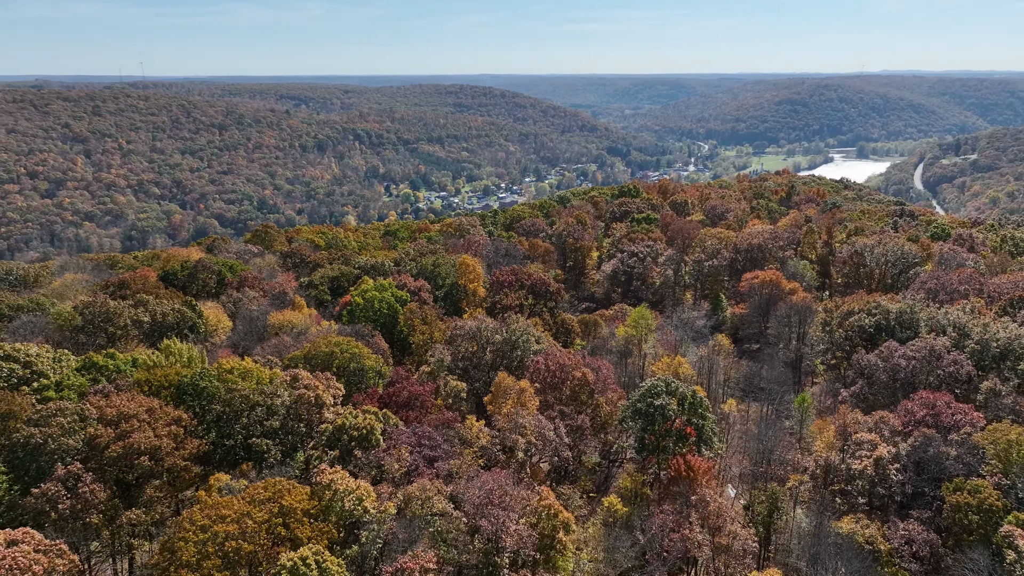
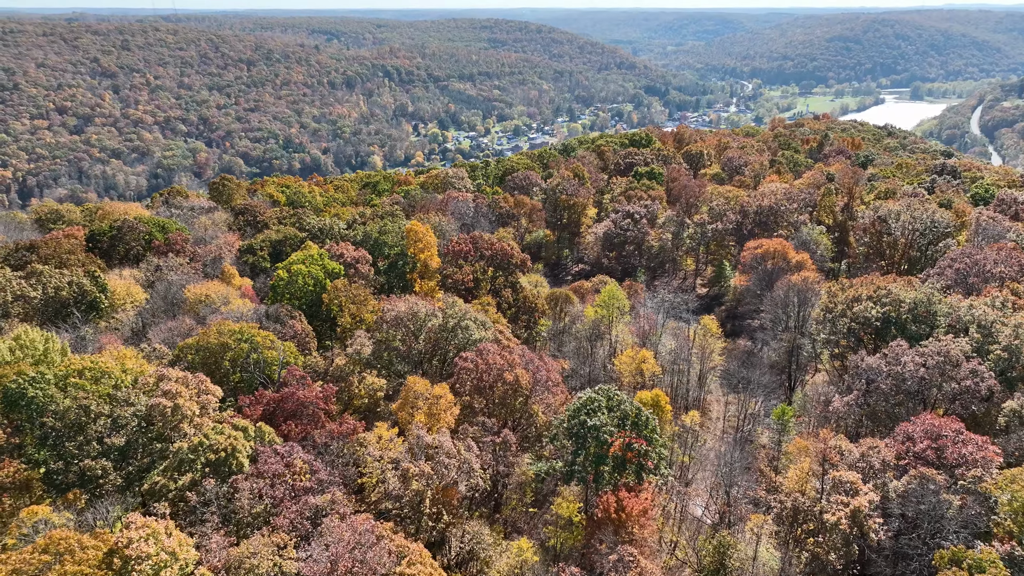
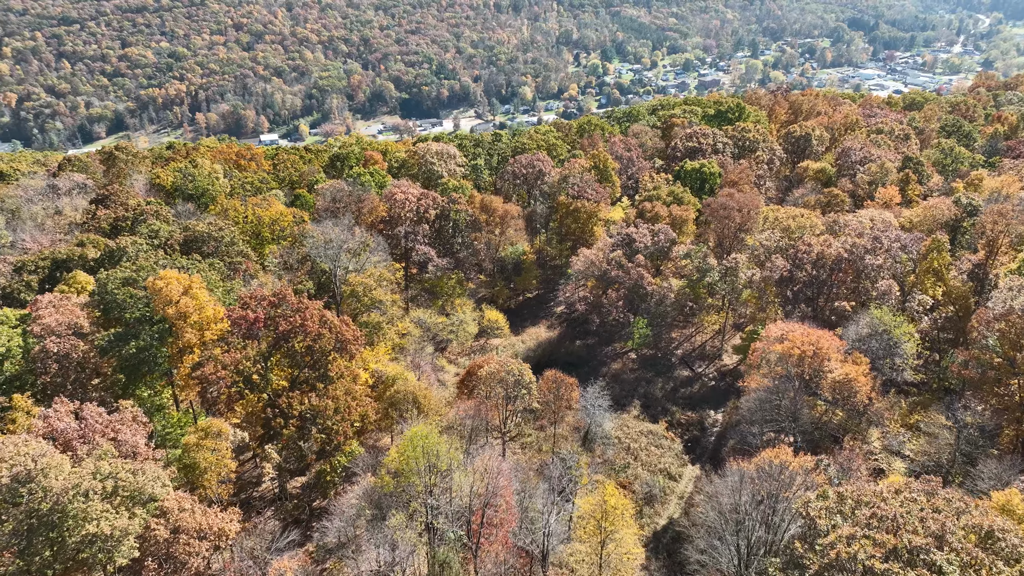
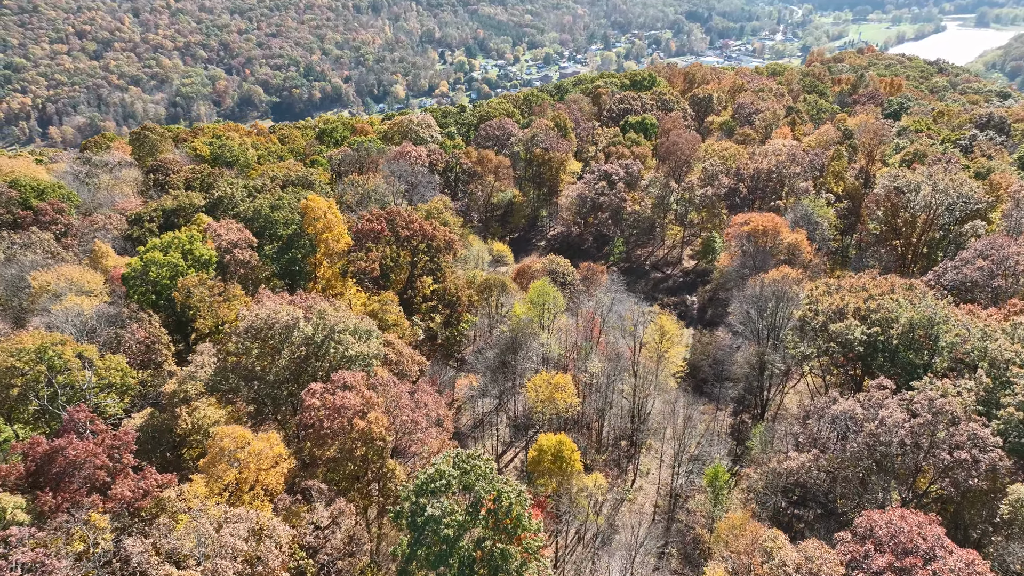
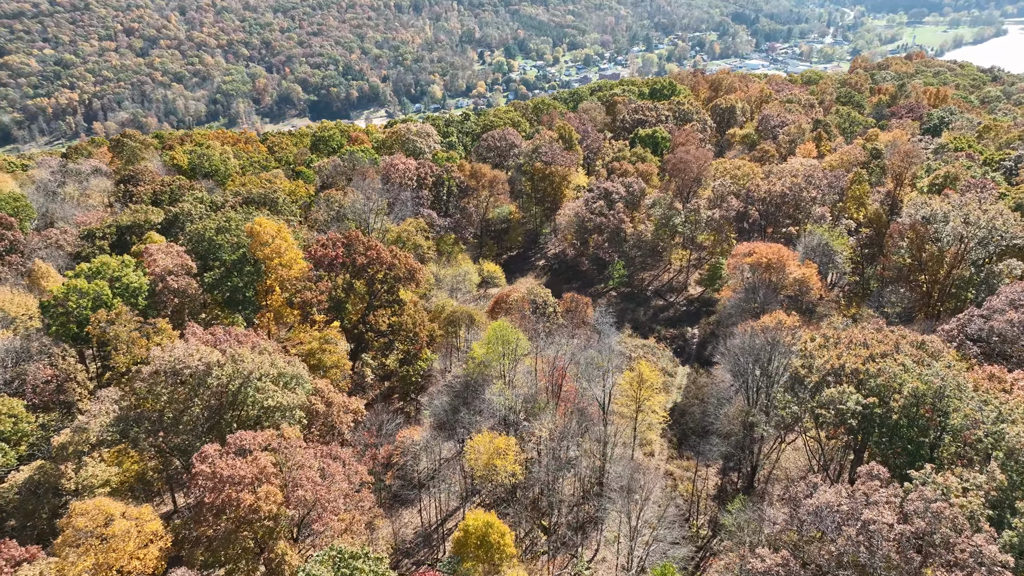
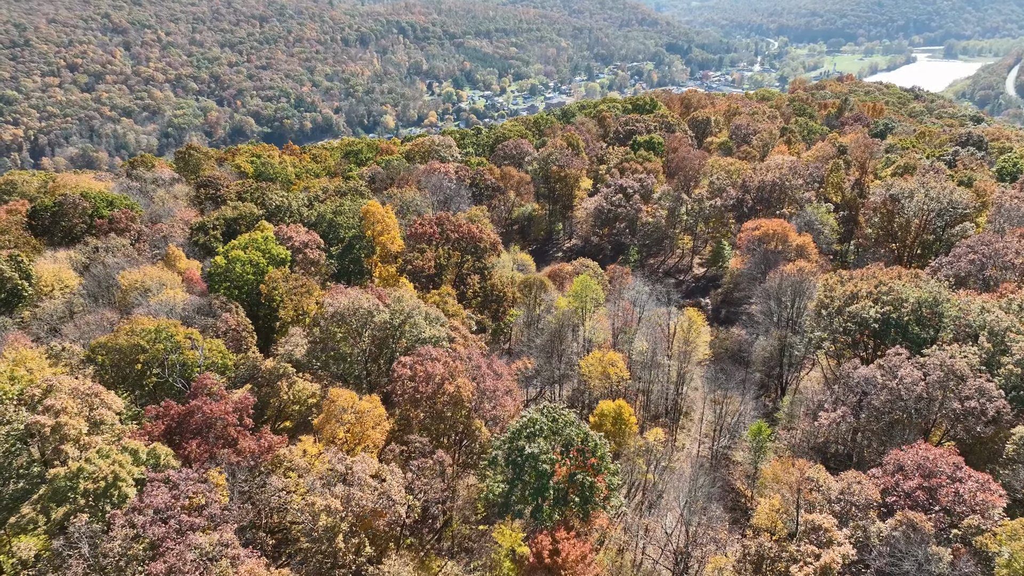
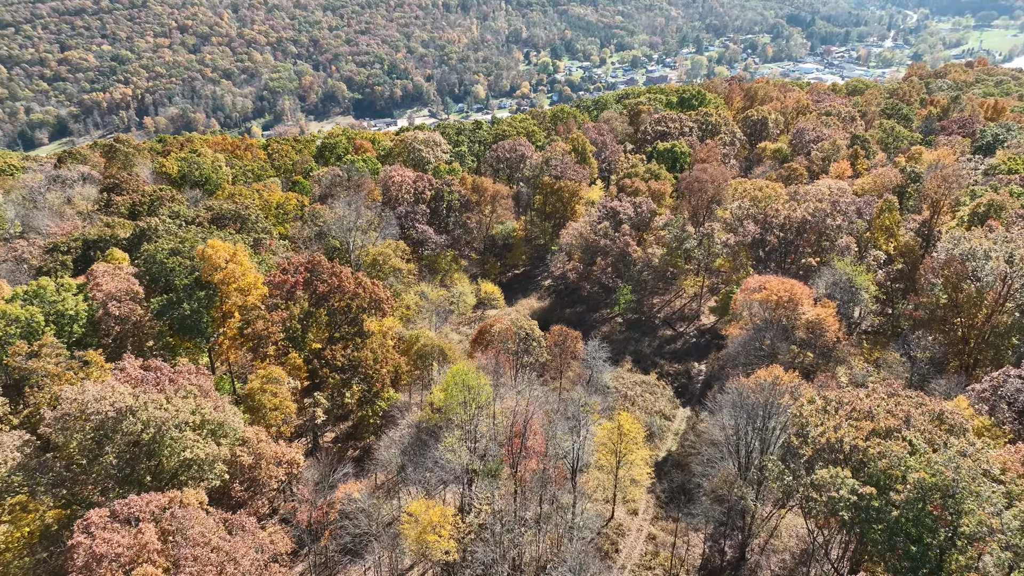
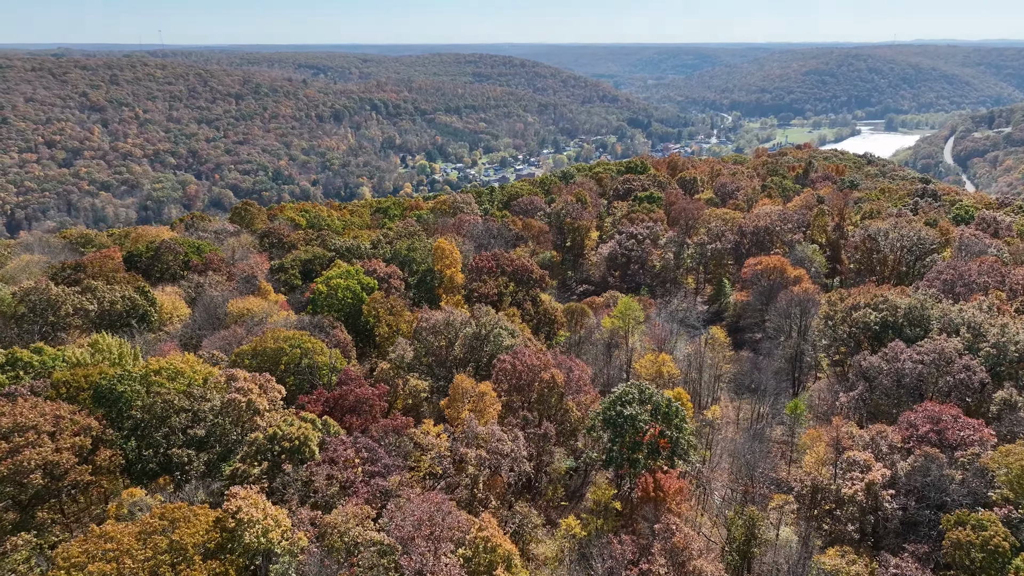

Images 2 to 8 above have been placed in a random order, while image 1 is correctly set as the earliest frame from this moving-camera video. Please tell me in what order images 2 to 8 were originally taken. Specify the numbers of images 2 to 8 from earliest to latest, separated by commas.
8, 2, 6, 4, 5, 7, 3
